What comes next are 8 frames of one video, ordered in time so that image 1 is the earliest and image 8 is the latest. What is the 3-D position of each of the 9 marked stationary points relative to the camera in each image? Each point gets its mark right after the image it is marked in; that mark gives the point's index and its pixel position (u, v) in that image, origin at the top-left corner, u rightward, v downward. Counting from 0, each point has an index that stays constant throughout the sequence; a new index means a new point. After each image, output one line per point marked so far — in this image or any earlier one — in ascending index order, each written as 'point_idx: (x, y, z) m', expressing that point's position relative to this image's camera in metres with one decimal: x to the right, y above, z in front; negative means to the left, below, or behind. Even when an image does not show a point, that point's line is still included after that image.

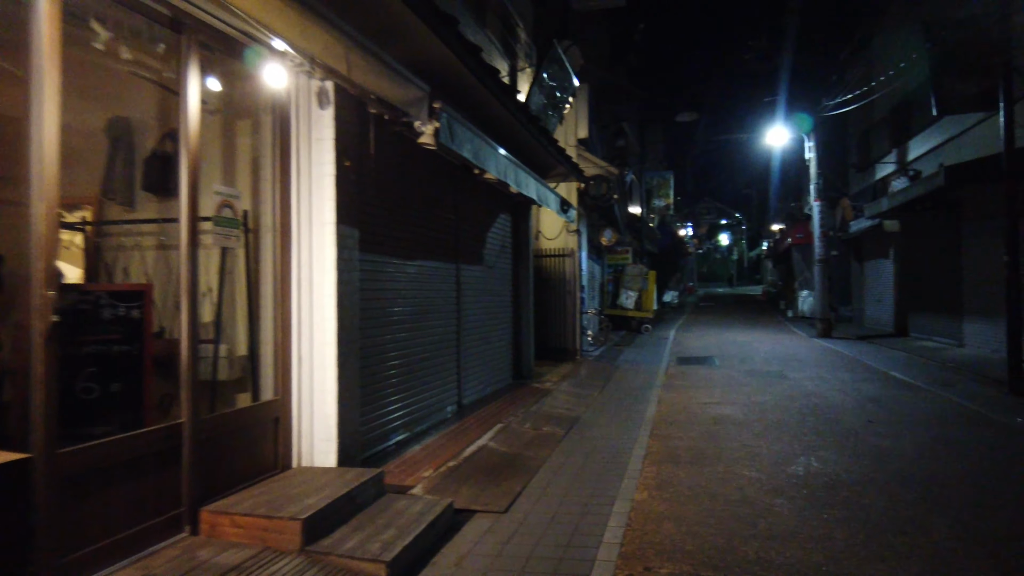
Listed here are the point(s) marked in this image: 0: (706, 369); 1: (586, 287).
0: (+4.0, -1.6, +13.3) m
1: (+2.1, 0.0, +18.0) m
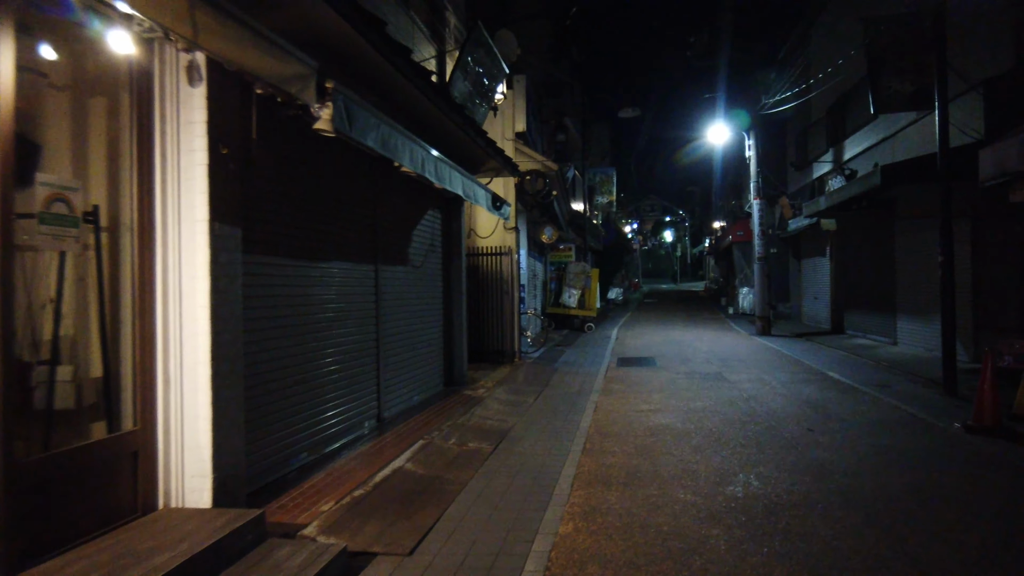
0: (+2.7, -1.6, +13.0) m
1: (+0.4, +0.1, +17.5) m
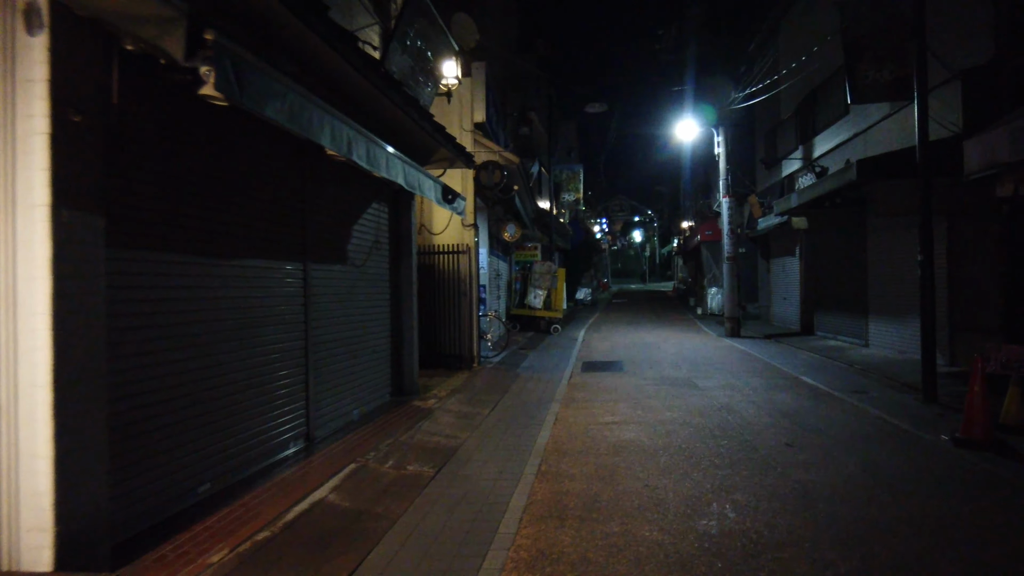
0: (+1.9, -1.6, +12.2) m
1: (-0.6, 0.0, +16.6) m
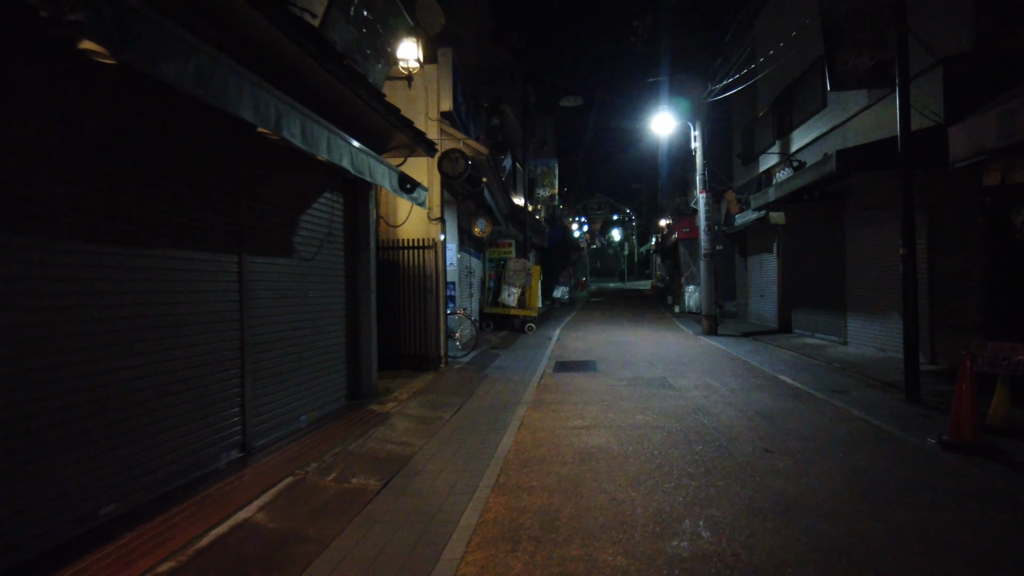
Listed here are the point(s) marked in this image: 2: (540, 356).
0: (+1.3, -1.6, +11.7) m
1: (-1.3, +0.1, +16.0) m
2: (+0.7, -1.5, +14.9) m
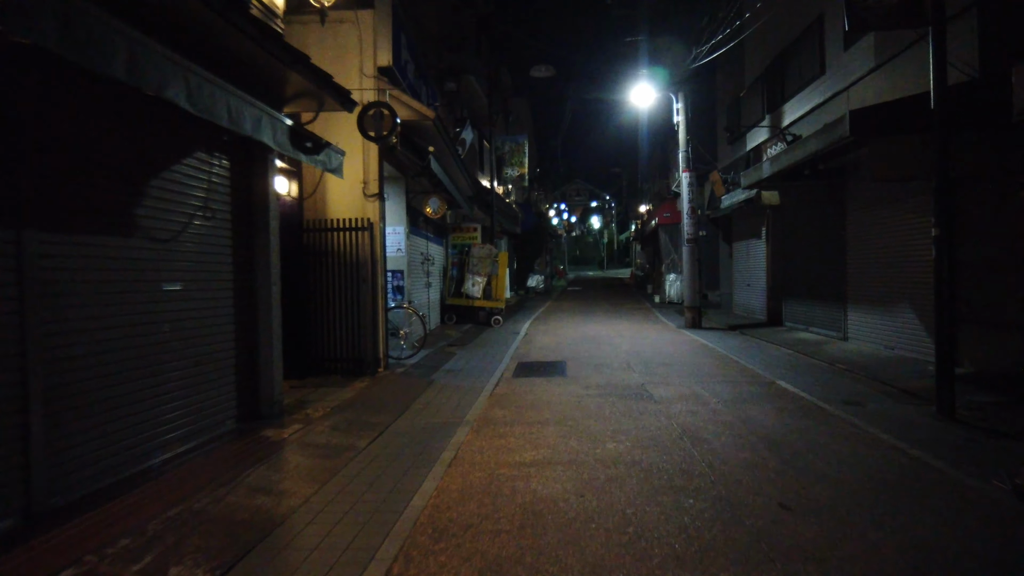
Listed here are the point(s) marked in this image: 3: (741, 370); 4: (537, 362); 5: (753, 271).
0: (+0.6, -1.4, +9.8) m
1: (-2.2, +0.3, +14.0) m
2: (-0.2, -1.3, +13.0) m
3: (+3.7, -1.3, +10.4) m
4: (+0.4, -1.4, +11.8) m
5: (+7.2, +0.5, +19.5) m
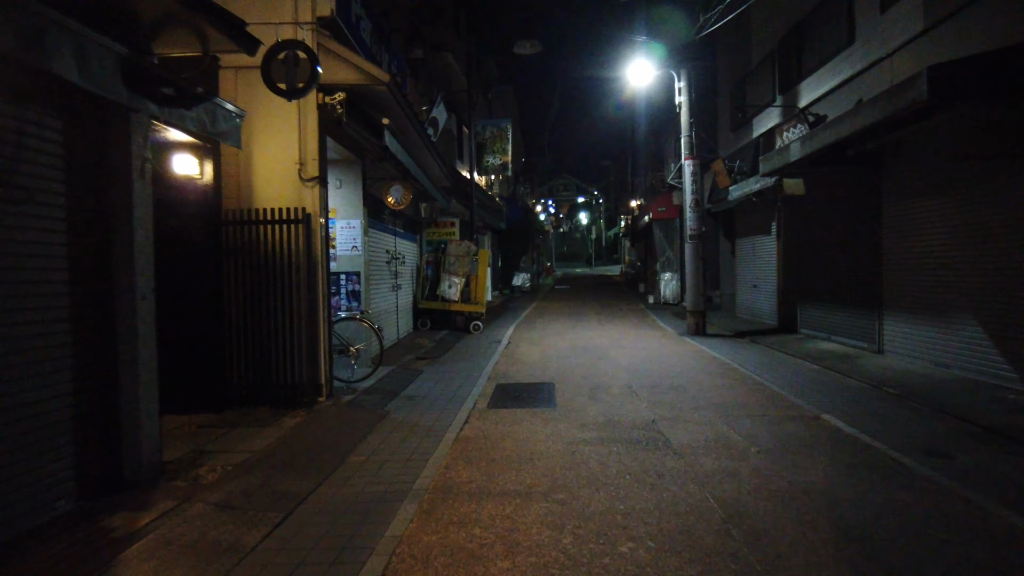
0: (+0.3, -1.5, +7.7) m
1: (-2.6, +0.2, +11.8) m
2: (-0.6, -1.4, +10.8) m
3: (+3.3, -1.4, +8.3) m
4: (+0.1, -1.5, +9.7) m
5: (+6.7, +0.5, +17.5) m
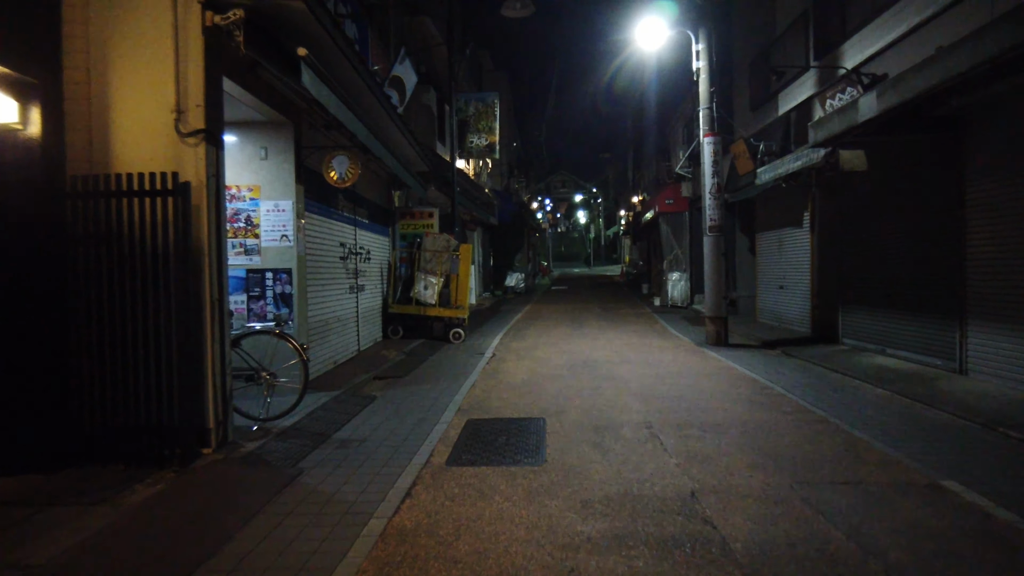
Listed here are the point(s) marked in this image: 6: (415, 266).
0: (0.0, -1.5, +5.2) m
1: (-2.9, +0.2, +9.3) m
2: (-0.8, -1.4, +8.3) m
3: (+3.1, -1.4, +5.8) m
4: (-0.2, -1.5, +7.1) m
5: (+6.4, +0.4, +15.0) m
6: (-2.1, +0.5, +14.3) m
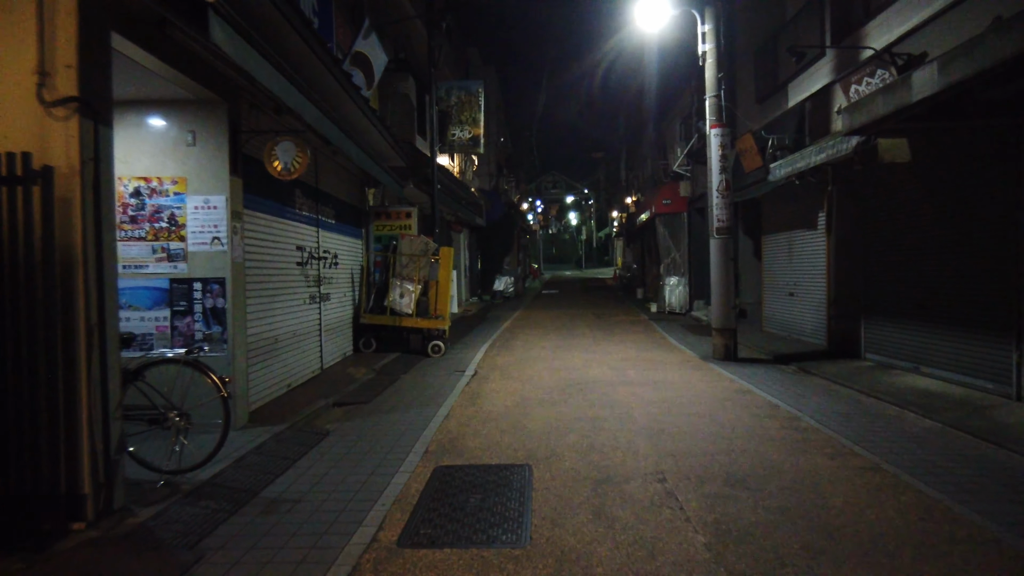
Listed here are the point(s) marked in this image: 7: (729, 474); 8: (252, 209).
0: (-0.2, -1.7, +3.8) m
1: (-3.1, +0.1, +7.8) m
2: (-1.0, -1.6, +6.8) m
3: (+2.9, -1.6, +4.4) m
4: (-0.4, -1.6, +5.7) m
5: (+6.1, +0.3, +13.6) m
6: (-2.4, +0.3, +12.8) m
7: (+1.8, -1.5, +5.4) m
8: (-3.1, +0.9, +7.6) m
